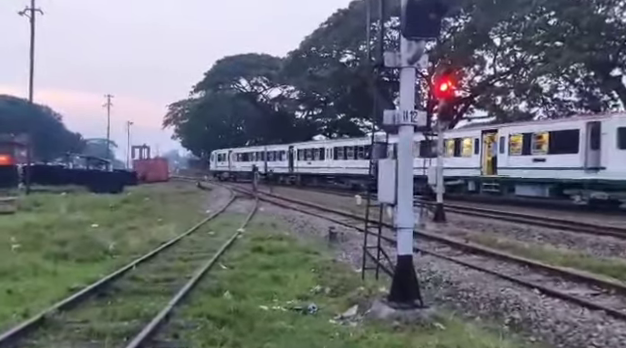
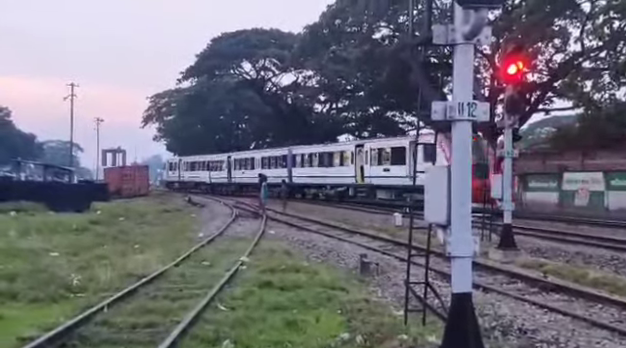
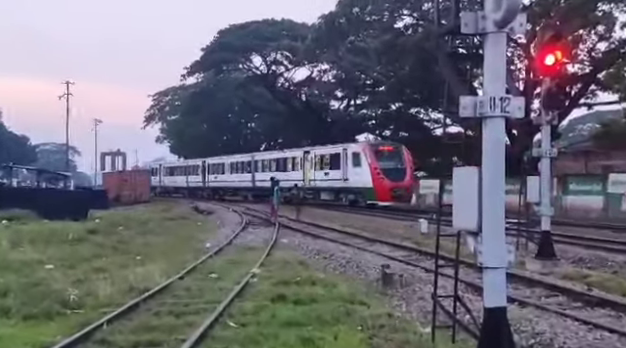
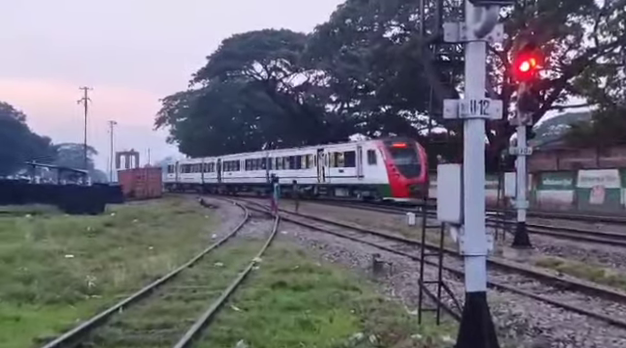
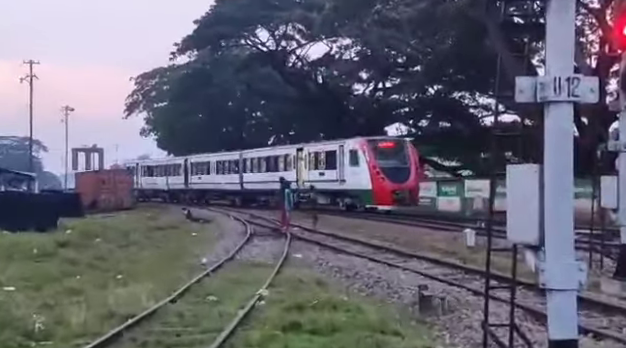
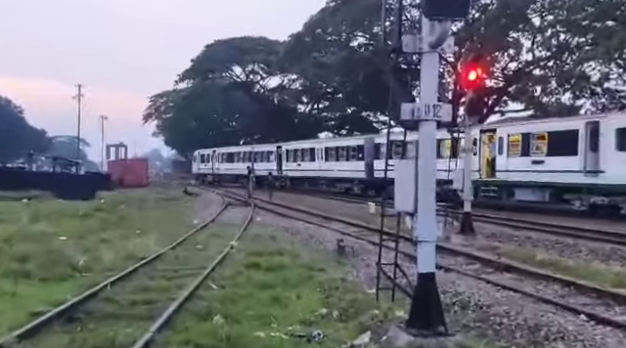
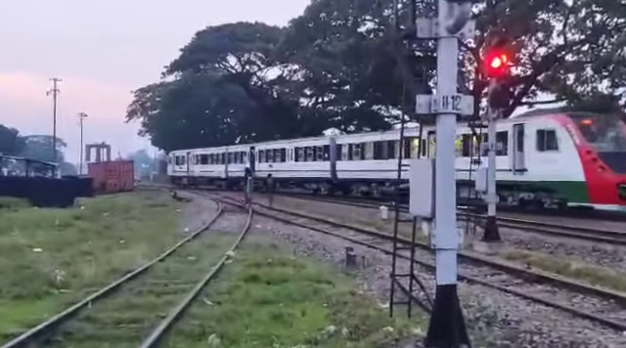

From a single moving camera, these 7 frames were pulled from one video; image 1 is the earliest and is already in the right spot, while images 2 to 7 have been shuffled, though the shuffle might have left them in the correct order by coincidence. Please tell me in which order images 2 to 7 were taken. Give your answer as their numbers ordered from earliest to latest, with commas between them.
6, 7, 2, 4, 3, 5
